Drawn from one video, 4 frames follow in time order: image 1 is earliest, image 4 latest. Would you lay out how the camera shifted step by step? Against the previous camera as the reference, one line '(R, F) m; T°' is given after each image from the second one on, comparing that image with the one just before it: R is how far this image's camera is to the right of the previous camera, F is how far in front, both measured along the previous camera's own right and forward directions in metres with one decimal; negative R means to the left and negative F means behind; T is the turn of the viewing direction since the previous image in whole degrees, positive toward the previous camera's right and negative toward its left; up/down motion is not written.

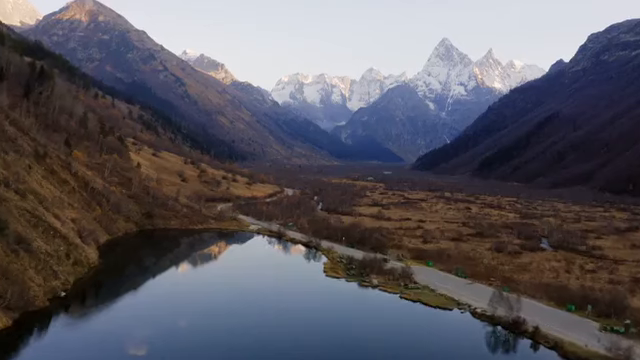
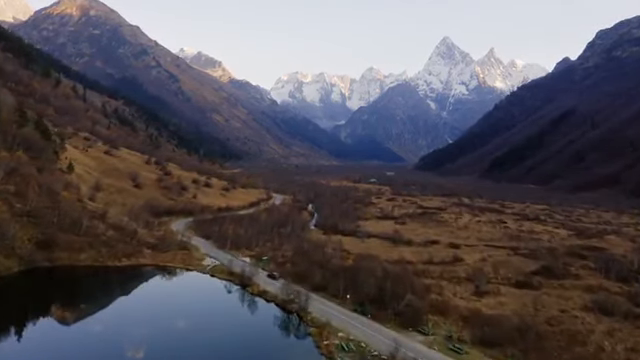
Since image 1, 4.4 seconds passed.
(+0.9, +34.1) m; 0°
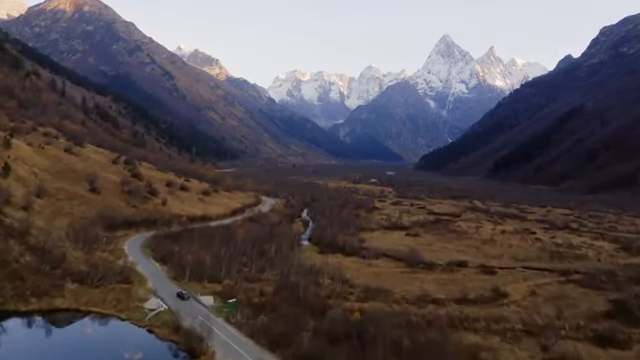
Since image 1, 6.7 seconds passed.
(+0.5, +19.1) m; 0°
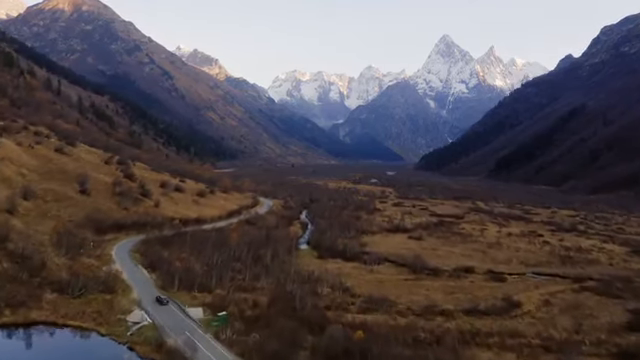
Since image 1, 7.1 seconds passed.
(+0.1, +3.7) m; 0°
